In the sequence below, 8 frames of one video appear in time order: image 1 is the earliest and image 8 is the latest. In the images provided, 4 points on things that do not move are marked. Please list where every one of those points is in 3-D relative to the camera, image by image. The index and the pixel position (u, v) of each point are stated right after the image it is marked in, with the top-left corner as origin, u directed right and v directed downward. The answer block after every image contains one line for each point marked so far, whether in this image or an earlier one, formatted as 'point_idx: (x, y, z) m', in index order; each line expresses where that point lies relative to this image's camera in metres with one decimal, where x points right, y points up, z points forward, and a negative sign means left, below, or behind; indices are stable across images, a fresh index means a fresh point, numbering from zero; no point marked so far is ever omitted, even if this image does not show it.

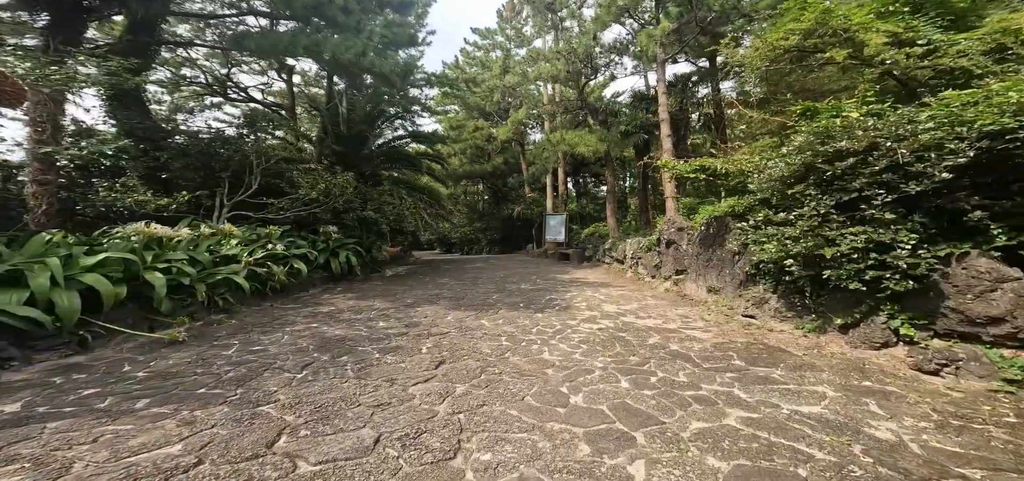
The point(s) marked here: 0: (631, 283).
0: (+2.4, -0.8, +8.2) m
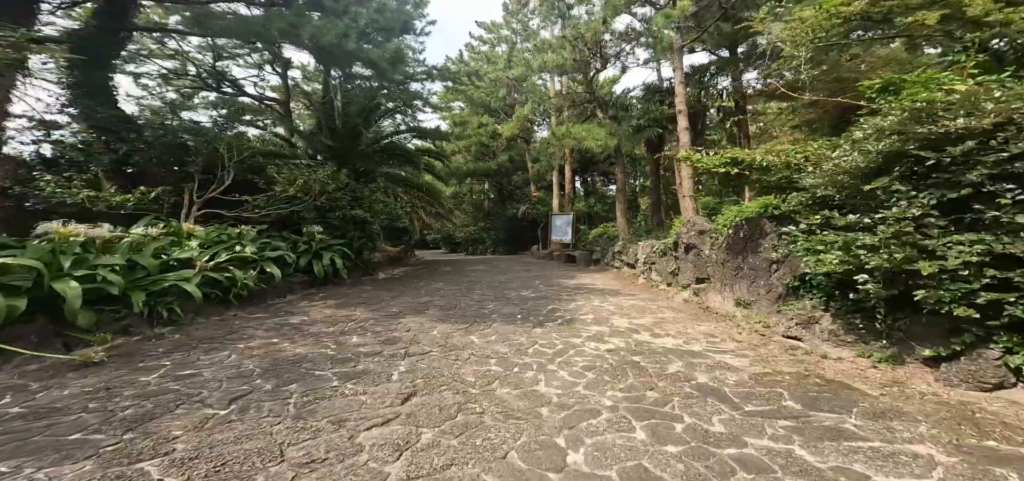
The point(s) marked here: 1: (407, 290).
0: (+2.4, -0.9, +7.3) m
1: (-2.0, -1.0, +8.3) m
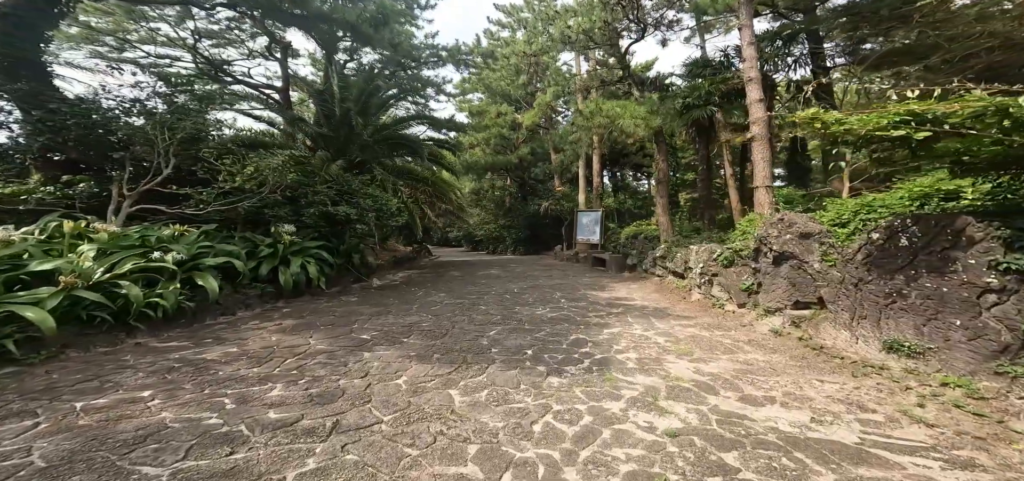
0: (+2.5, -0.9, +5.3) m
1: (-1.8, -1.0, +6.7) m
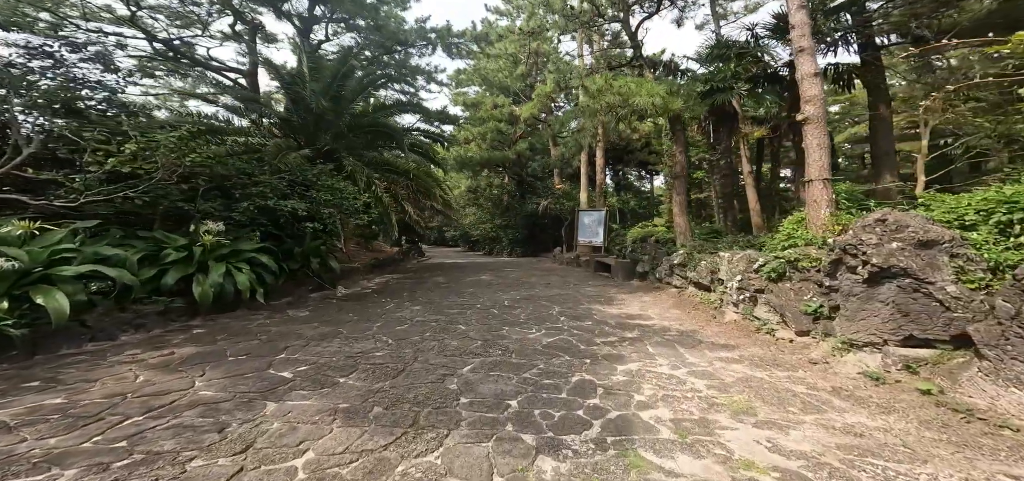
0: (+2.4, -1.0, +4.0) m
1: (-2.0, -1.0, +5.3) m
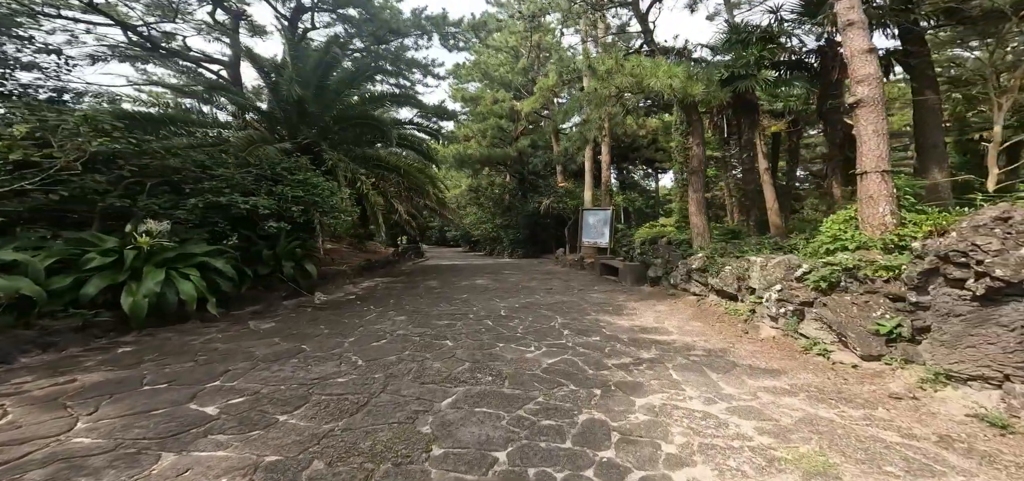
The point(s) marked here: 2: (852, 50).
0: (+2.3, -1.0, +3.3) m
1: (-2.0, -1.1, +4.6) m
2: (+3.4, +2.0, +4.1) m
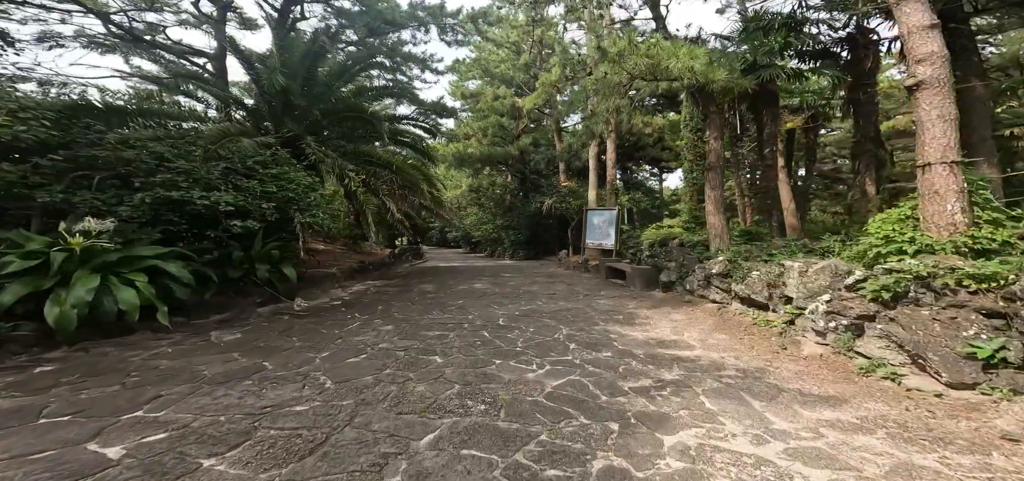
0: (+2.3, -1.0, +2.7) m
1: (-2.0, -1.1, +4.0) m
2: (+3.4, +2.0, +3.5) m
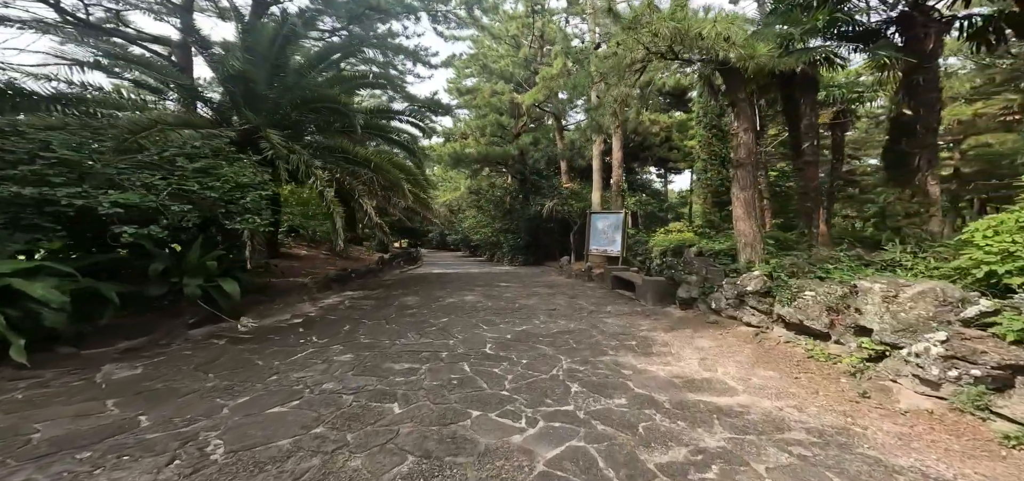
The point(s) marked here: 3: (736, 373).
0: (+2.1, -1.1, +1.7) m
1: (-2.1, -1.1, +3.1) m
2: (+3.3, +1.9, +2.6) m
3: (+1.9, -1.1, +3.4) m
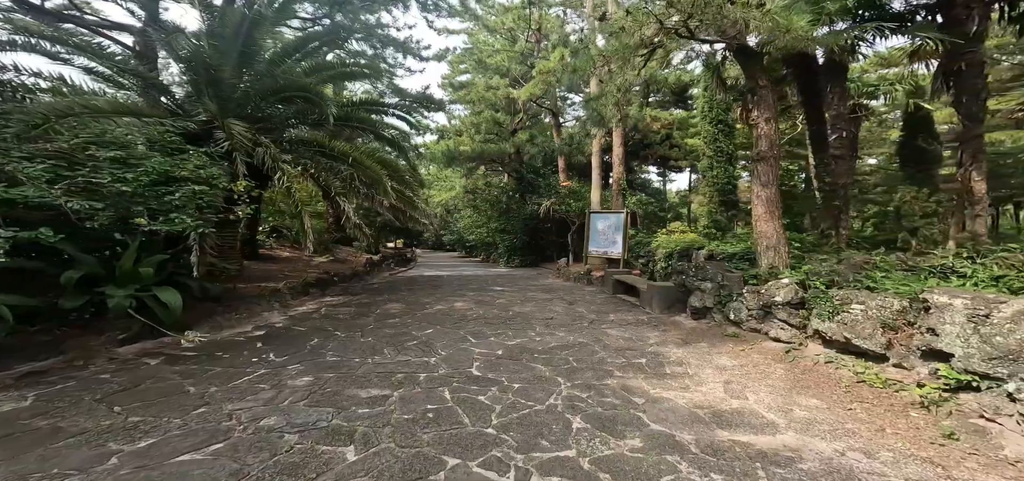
0: (+2.1, -1.1, +1.1) m
1: (-2.2, -1.2, +2.5) m
2: (+3.2, +1.8, +2.0) m
3: (+1.8, -1.2, +2.8) m
